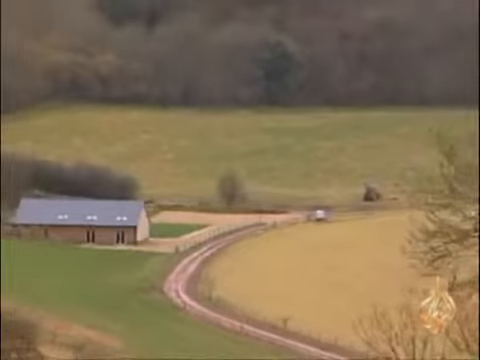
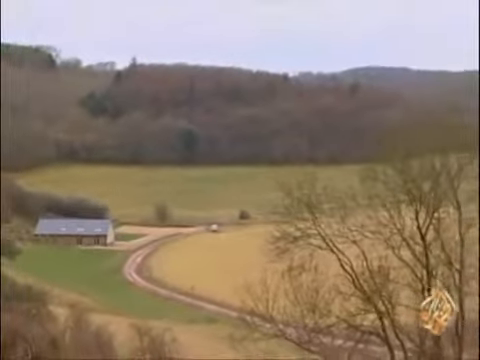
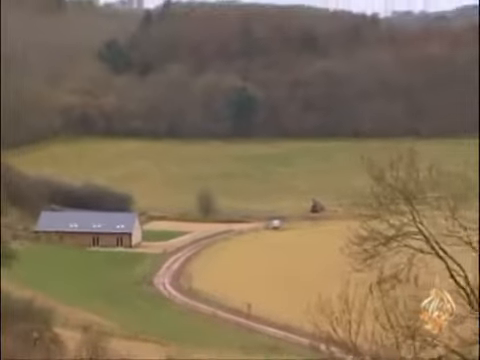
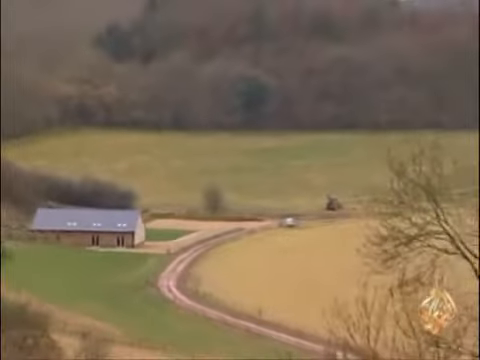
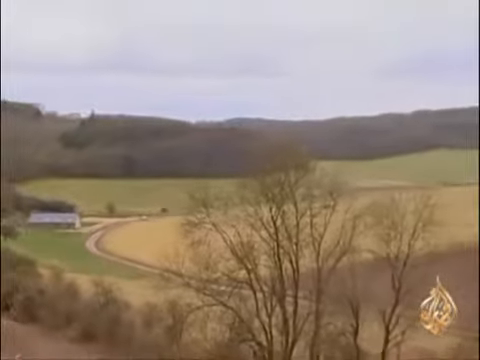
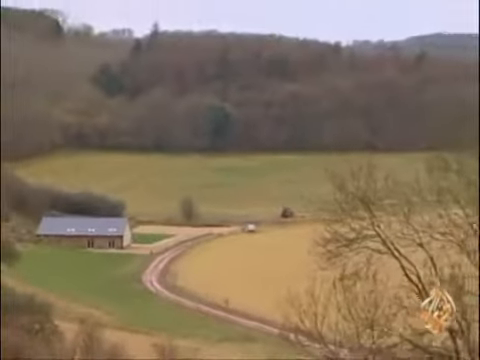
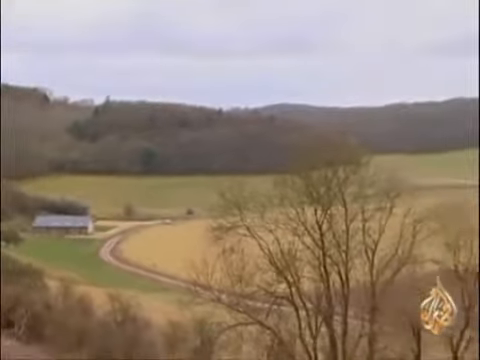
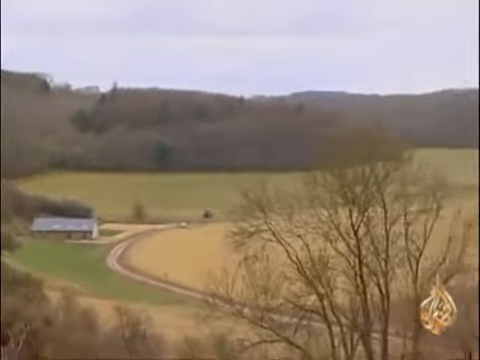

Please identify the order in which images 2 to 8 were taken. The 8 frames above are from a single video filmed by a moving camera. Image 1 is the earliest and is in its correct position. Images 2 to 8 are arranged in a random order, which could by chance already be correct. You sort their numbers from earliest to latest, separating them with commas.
4, 3, 6, 2, 8, 7, 5
